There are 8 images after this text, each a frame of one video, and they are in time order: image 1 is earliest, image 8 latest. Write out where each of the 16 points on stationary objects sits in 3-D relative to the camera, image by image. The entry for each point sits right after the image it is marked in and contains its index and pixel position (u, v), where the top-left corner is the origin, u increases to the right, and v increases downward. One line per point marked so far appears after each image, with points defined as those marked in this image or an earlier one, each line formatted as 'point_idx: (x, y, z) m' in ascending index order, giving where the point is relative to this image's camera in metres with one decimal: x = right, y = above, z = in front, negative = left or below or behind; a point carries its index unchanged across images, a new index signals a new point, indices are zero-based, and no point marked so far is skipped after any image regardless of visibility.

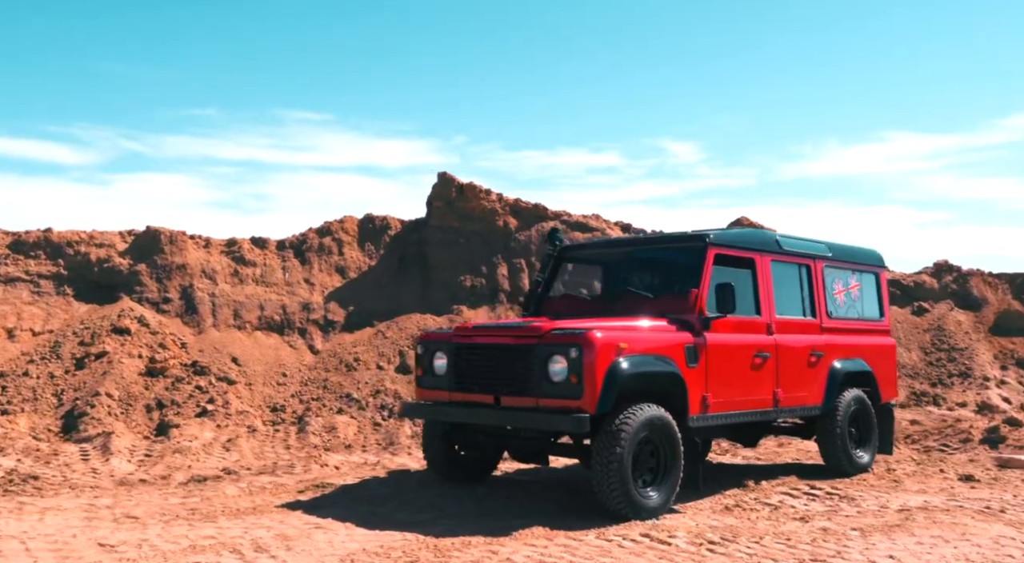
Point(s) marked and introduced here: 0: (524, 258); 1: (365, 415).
0: (+0.3, +0.5, +19.0) m
1: (-2.3, -2.1, +15.5) m
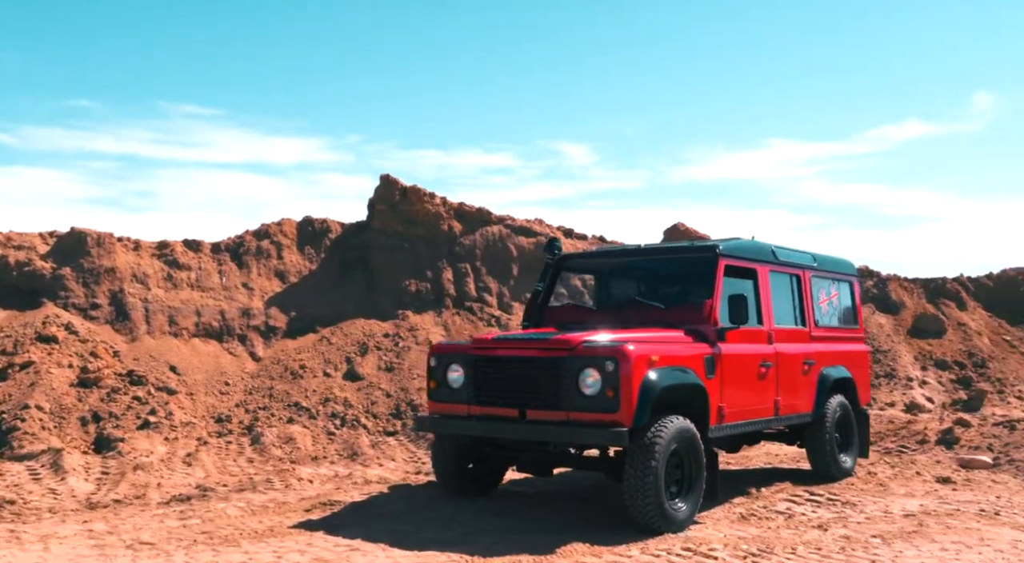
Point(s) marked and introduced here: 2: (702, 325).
0: (-0.8, +0.4, +18.8) m
1: (-3.0, -2.2, +15.0) m
2: (+1.7, -0.4, +8.4) m
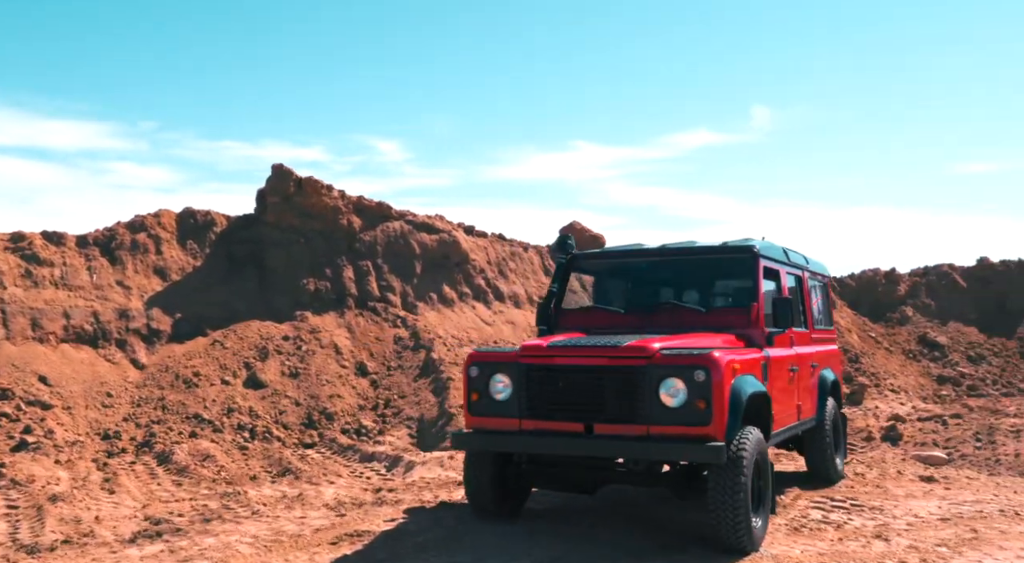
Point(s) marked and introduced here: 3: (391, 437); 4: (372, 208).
0: (-2.5, +0.4, +17.7) m
1: (-4.0, -2.2, +13.5) m
2: (+2.0, -0.4, +8.1) m
3: (-1.8, -2.2, +14.3) m
4: (-2.6, +1.4, +18.5) m
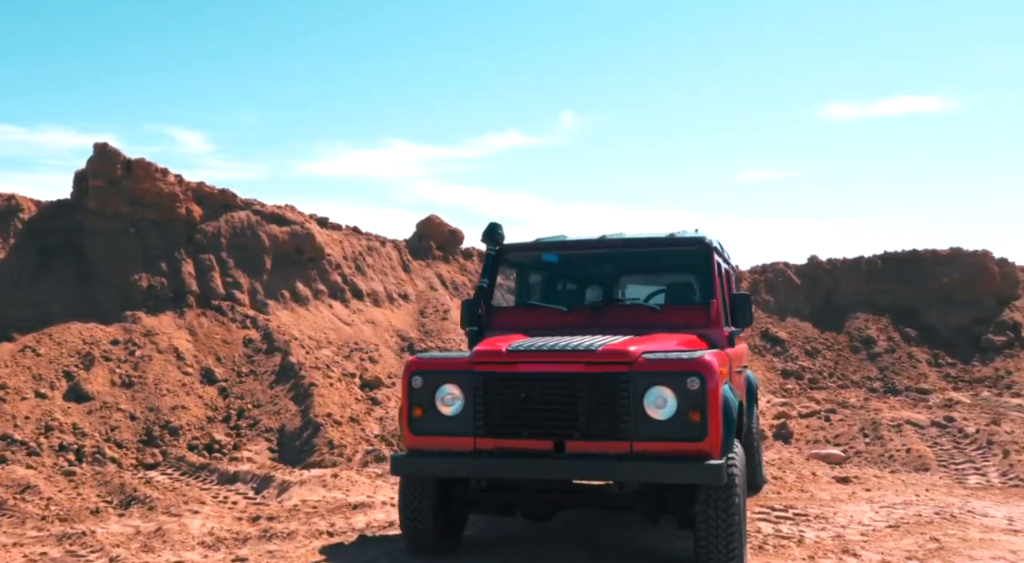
0: (-4.9, +0.4, +15.9) m
1: (-5.4, -2.1, +11.5) m
2: (+1.5, -0.4, +7.4) m
3: (-3.5, -2.2, +12.8) m
4: (-5.1, +1.4, +16.7) m
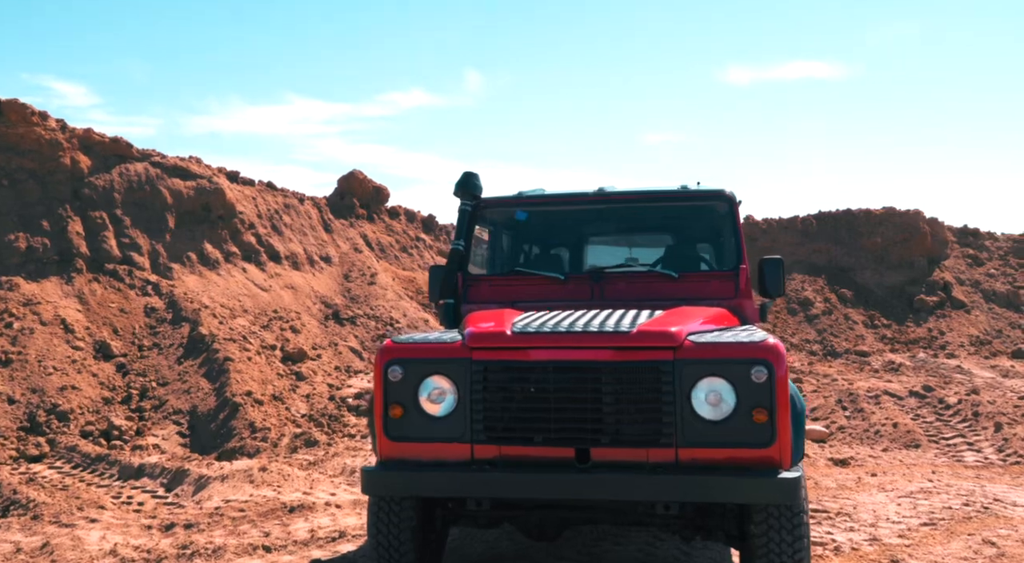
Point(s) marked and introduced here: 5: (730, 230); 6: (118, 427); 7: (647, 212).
0: (-5.8, +1.0, +13.9) m
1: (-5.9, -1.7, +9.6) m
2: (+1.4, -0.1, +6.1) m
3: (-4.0, -1.8, +11.1) m
4: (-6.1, +2.0, +14.6) m
5: (+1.4, +0.3, +6.3) m
6: (-4.4, -1.6, +11.0) m
7: (+0.9, +0.5, +6.4) m
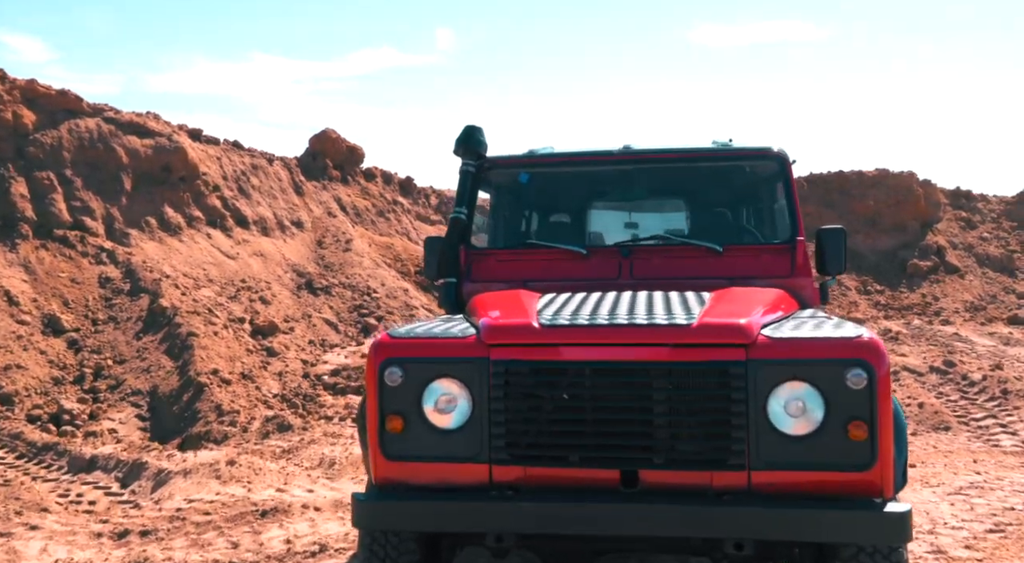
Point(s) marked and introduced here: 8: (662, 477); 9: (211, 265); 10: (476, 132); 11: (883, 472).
0: (-5.9, +1.4, +12.7) m
1: (-5.9, -1.5, +8.5) m
2: (+1.5, 0.0, +5.1) m
3: (-4.1, -1.4, +10.0) m
4: (-6.3, +2.5, +13.4) m
5: (+1.5, +0.5, +5.3) m
6: (-4.5, -1.3, +9.9) m
7: (+1.0, +0.6, +5.4) m
8: (+0.6, -0.8, +3.8) m
9: (-4.1, +0.2, +13.3) m
10: (-0.2, +0.9, +5.6) m
11: (+1.4, -0.7, +3.7) m
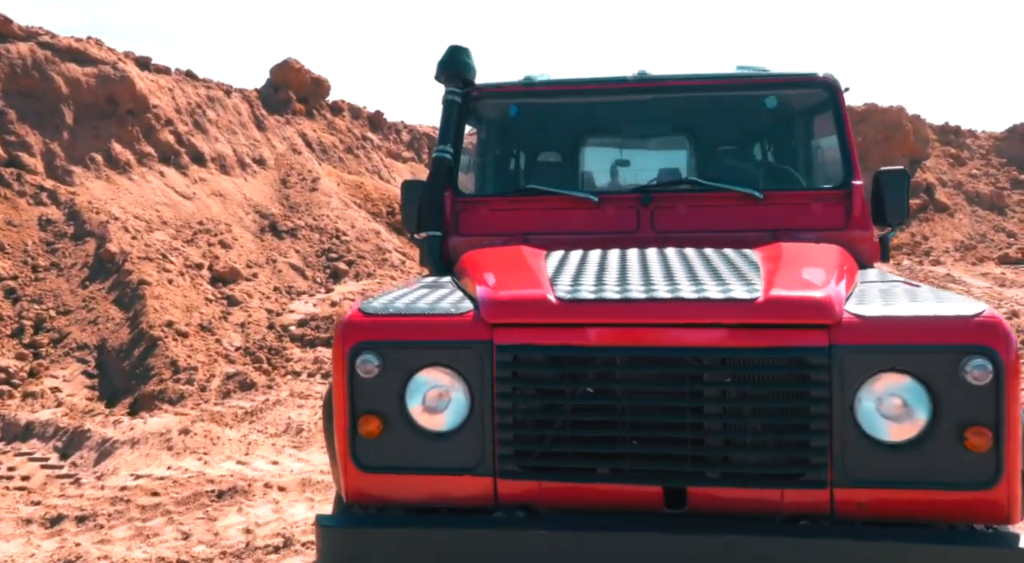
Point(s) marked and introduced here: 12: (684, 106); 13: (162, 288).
0: (-6.2, +2.1, +11.5) m
1: (-6.0, -1.1, +7.5) m
2: (+1.5, +0.2, +4.3) m
3: (-4.3, -0.9, +9.1) m
4: (-6.5, +3.2, +12.1) m
5: (+1.4, +0.7, +4.4) m
6: (-4.6, -0.8, +8.9) m
7: (+0.9, +0.8, +4.5) m
8: (+0.6, -0.6, +2.9) m
9: (-4.3, +0.9, +12.2) m
10: (-0.3, +1.1, +4.6) m
11: (+1.4, -0.6, +2.8) m
12: (+0.8, +0.8, +4.6) m
13: (-3.7, -0.1, +10.4) m
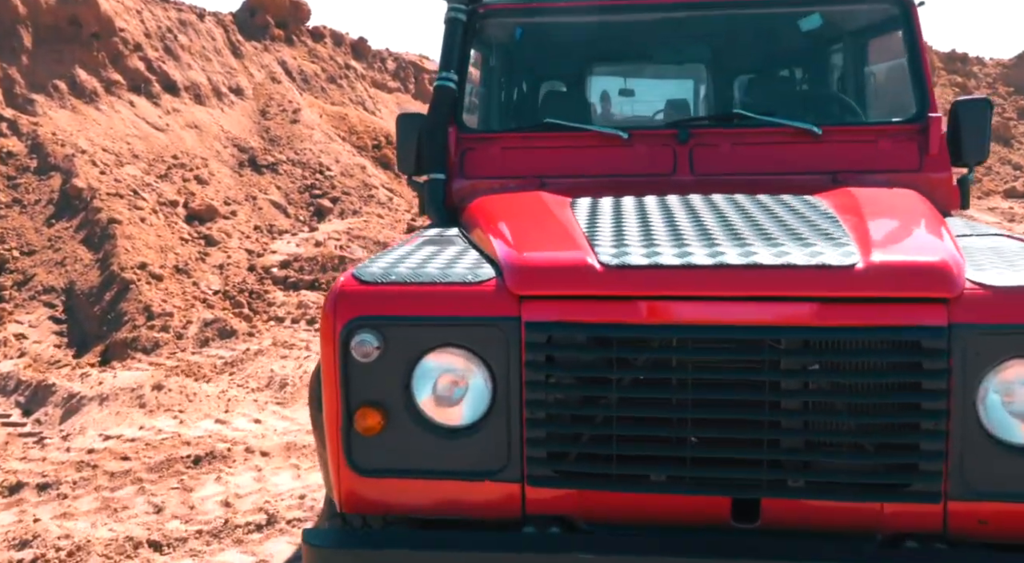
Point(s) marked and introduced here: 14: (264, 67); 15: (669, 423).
0: (-6.2, +2.8, +10.6) m
1: (-6.0, -0.7, +6.9) m
2: (+1.5, +0.4, +3.7) m
3: (-4.3, -0.4, +8.4) m
4: (-6.6, +3.9, +11.1) m
5: (+1.5, +0.9, +3.8) m
6: (-4.6, -0.3, +8.3) m
7: (+1.0, +1.0, +3.8) m
8: (+0.7, -0.5, +2.4) m
9: (-4.4, +1.7, +11.4) m
10: (-0.2, +1.3, +3.9) m
11: (+1.5, -0.5, +2.3) m
12: (+0.9, +1.0, +3.9) m
13: (-3.7, +0.5, +9.7) m
14: (-3.8, +3.3, +14.9) m
15: (+0.4, -0.3, +2.4) m
